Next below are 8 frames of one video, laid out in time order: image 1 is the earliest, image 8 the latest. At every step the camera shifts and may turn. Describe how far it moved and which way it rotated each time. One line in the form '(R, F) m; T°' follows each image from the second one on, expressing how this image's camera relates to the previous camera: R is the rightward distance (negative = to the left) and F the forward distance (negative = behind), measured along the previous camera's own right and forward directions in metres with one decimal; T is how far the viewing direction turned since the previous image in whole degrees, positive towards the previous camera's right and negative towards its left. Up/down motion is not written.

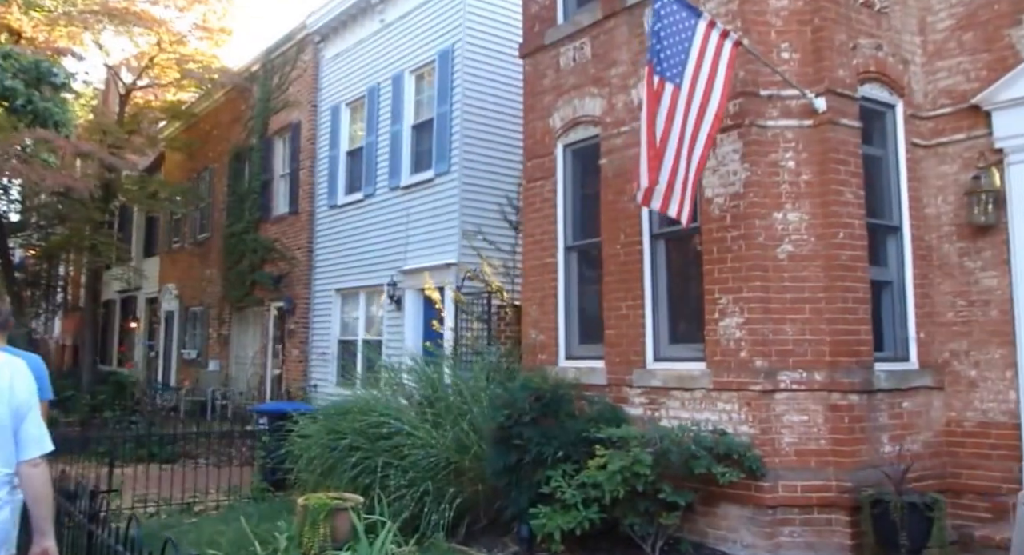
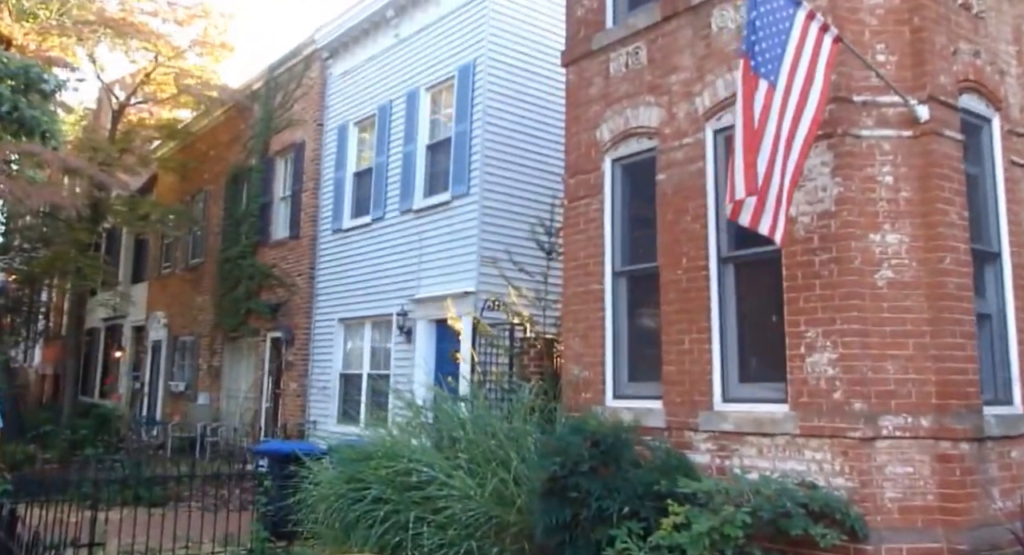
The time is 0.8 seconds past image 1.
(-0.4, +0.8) m; +1°
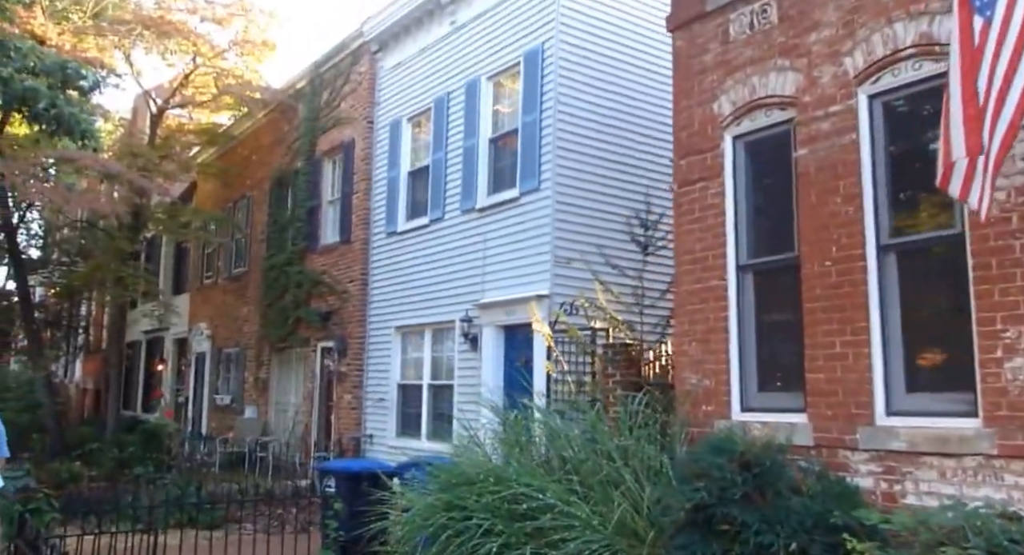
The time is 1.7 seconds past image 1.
(-0.5, +0.8) m; -2°
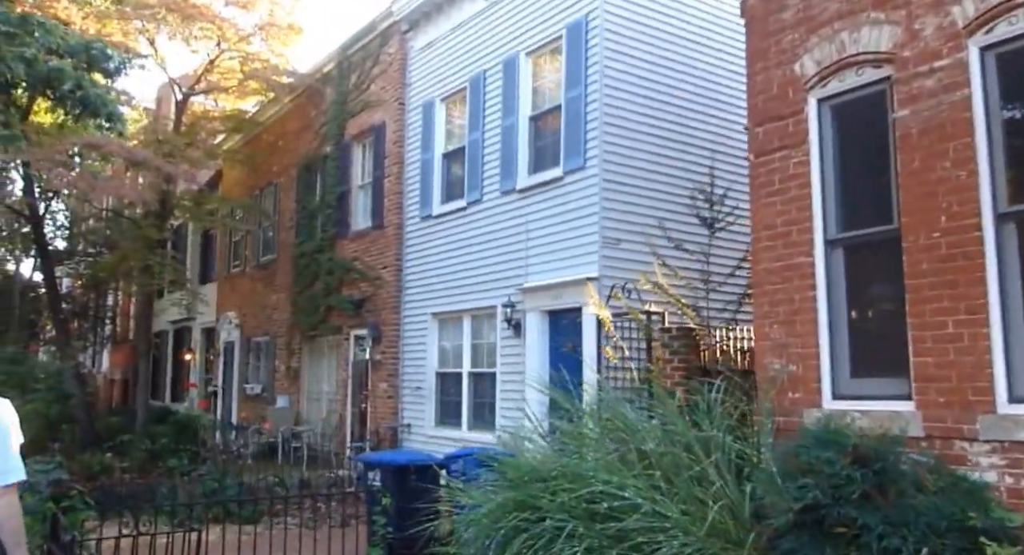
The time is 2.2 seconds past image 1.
(-0.3, +0.4) m; -1°
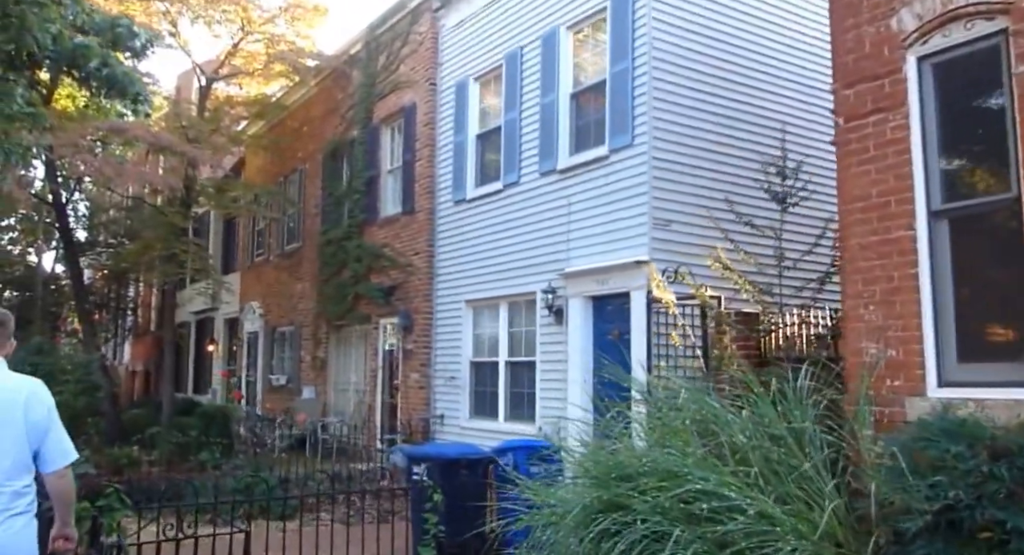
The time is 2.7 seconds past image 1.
(-0.3, +0.4) m; -1°
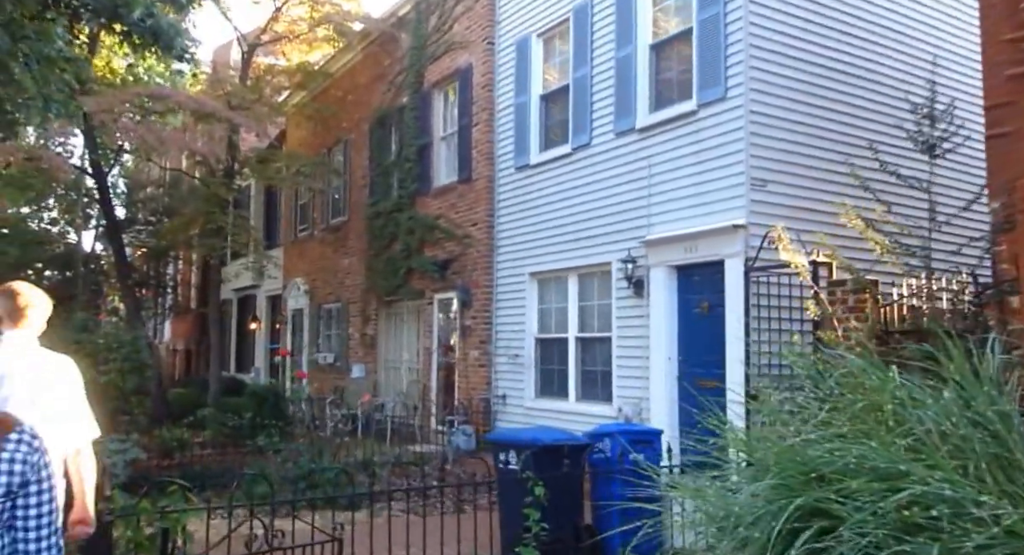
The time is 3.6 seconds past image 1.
(-0.5, +0.8) m; -2°
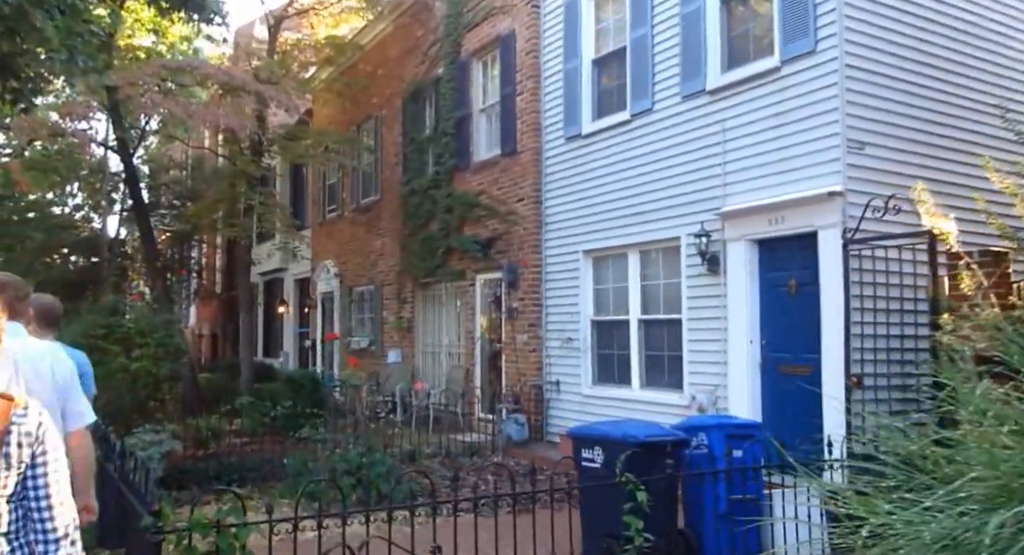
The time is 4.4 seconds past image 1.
(-0.4, +0.7) m; -1°
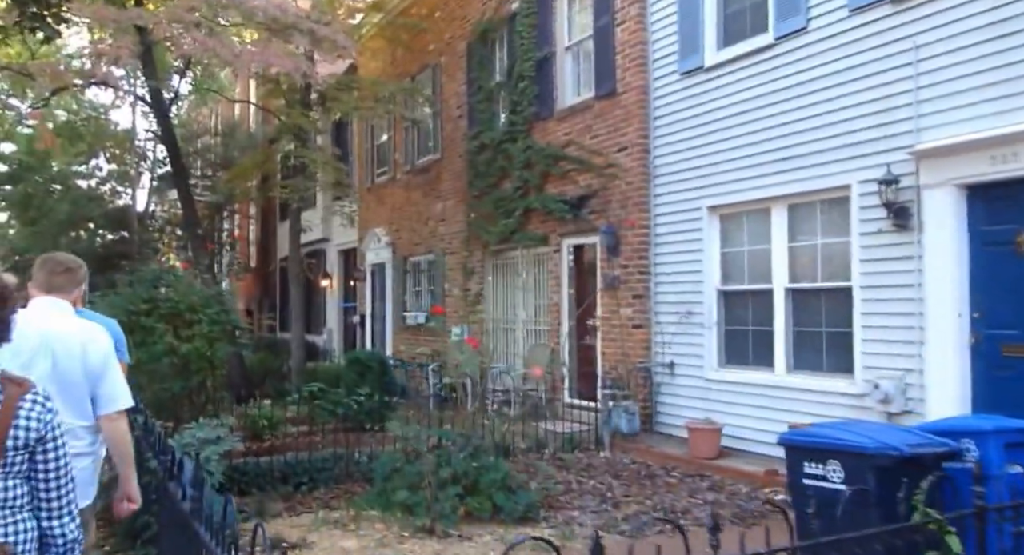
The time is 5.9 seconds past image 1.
(-0.9, +1.7) m; -1°
